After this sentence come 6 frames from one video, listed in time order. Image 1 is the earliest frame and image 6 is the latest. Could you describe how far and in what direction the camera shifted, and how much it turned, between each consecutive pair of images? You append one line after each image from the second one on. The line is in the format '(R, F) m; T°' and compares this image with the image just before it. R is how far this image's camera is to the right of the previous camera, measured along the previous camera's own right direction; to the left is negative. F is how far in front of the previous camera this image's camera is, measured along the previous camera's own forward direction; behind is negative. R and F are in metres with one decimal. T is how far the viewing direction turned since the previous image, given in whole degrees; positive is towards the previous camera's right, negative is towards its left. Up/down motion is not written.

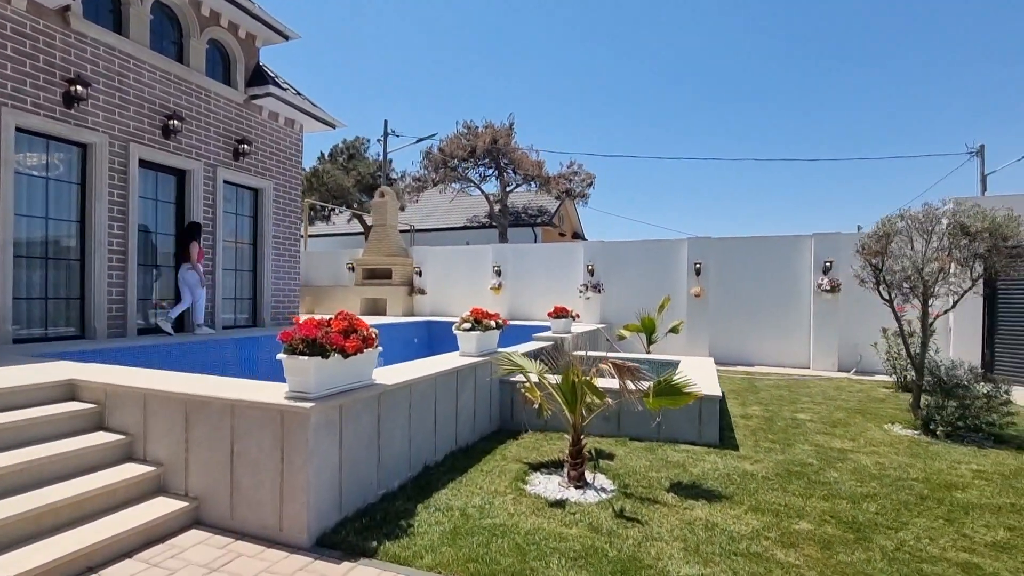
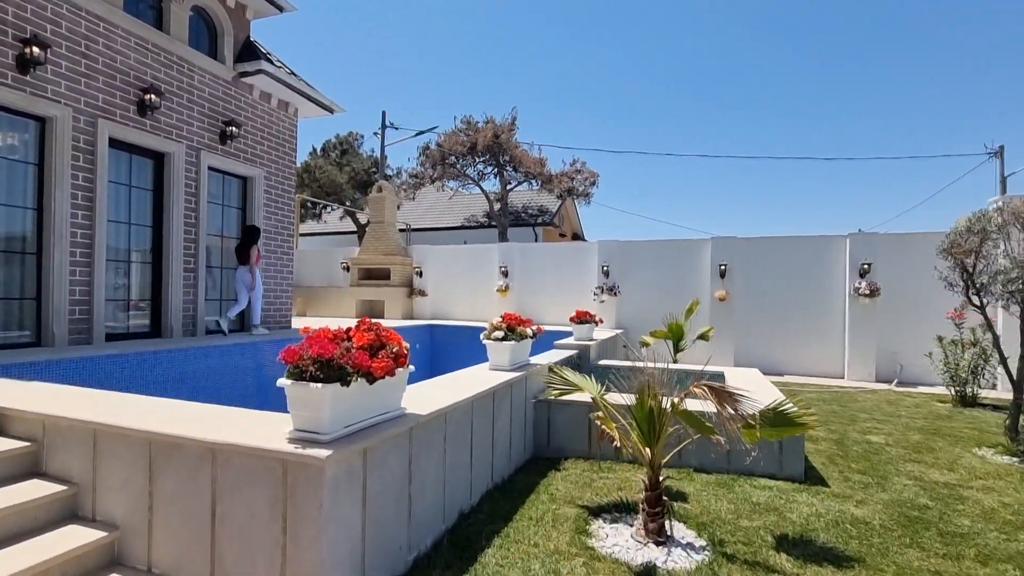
(-0.4, +0.8) m; +1°
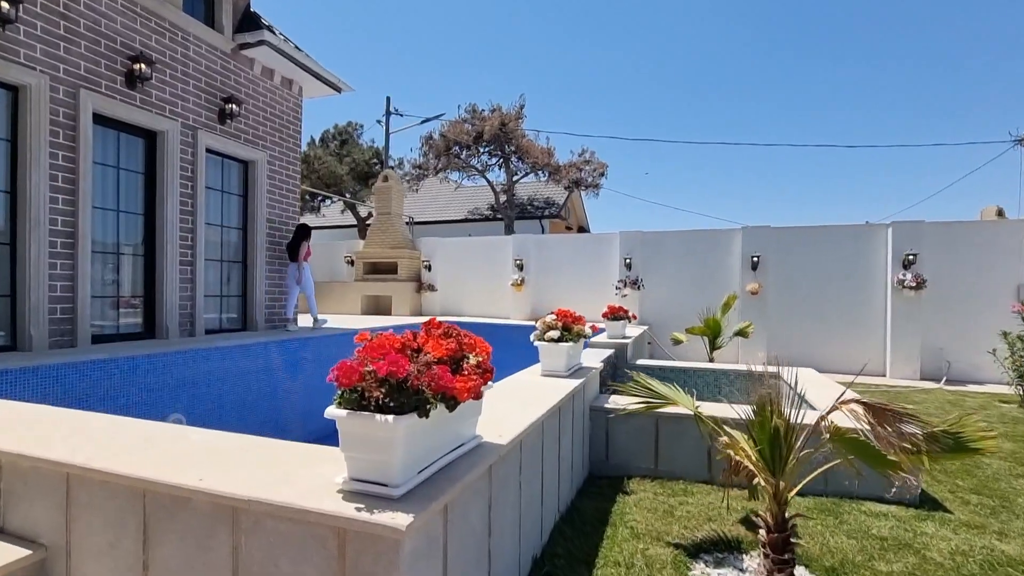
(-0.4, +0.6) m; +1°
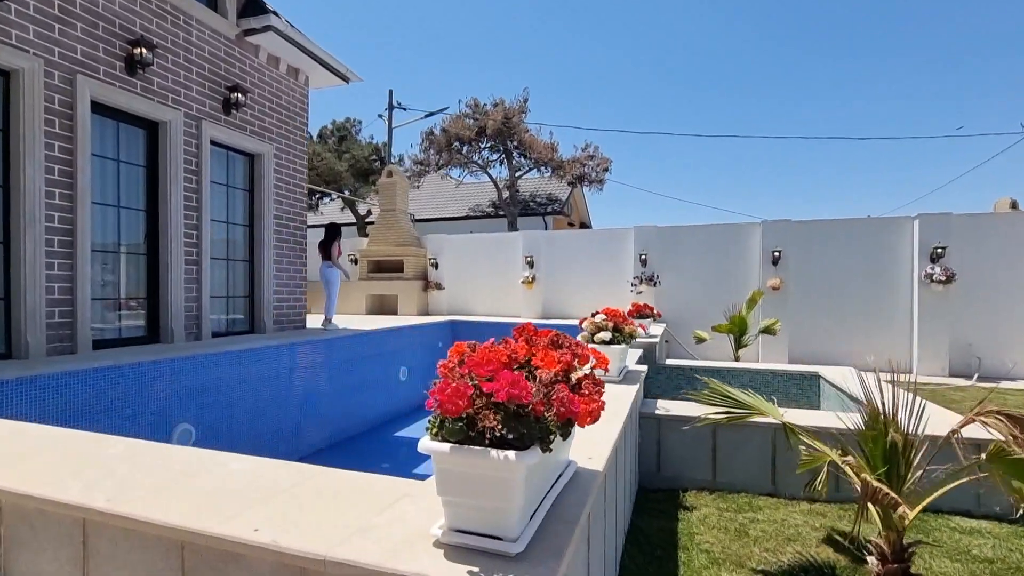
(-0.3, +0.3) m; +1°
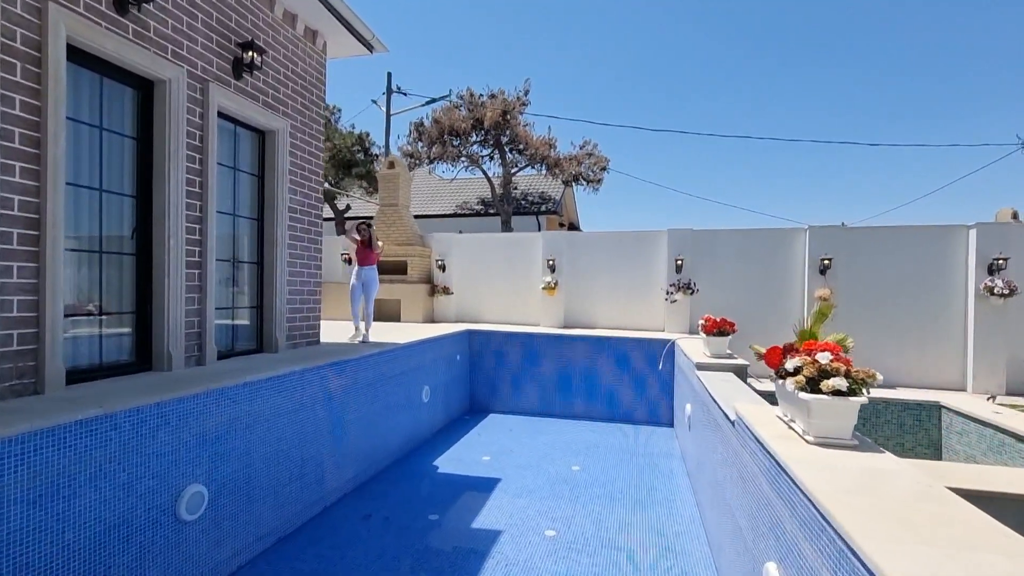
(-1.1, +1.0) m; +4°
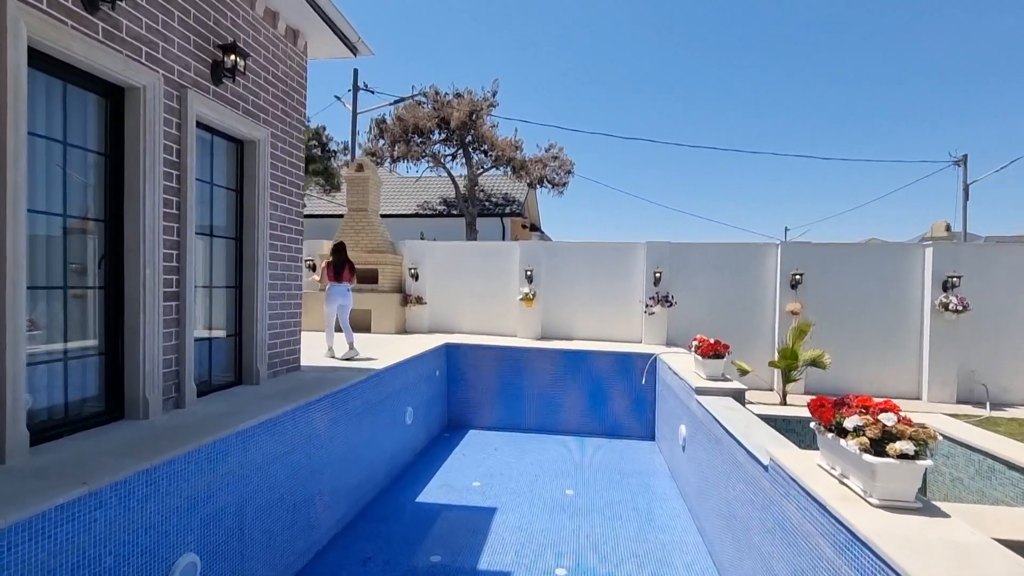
(-0.5, +0.2) m; +6°
